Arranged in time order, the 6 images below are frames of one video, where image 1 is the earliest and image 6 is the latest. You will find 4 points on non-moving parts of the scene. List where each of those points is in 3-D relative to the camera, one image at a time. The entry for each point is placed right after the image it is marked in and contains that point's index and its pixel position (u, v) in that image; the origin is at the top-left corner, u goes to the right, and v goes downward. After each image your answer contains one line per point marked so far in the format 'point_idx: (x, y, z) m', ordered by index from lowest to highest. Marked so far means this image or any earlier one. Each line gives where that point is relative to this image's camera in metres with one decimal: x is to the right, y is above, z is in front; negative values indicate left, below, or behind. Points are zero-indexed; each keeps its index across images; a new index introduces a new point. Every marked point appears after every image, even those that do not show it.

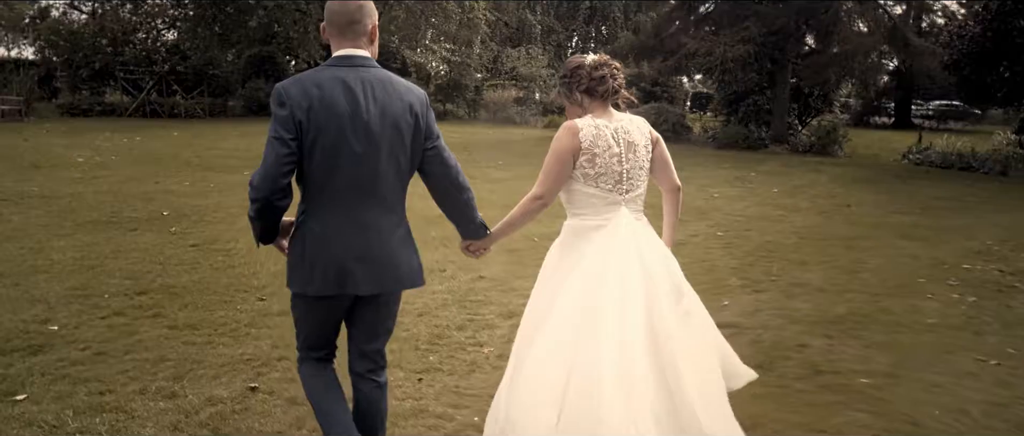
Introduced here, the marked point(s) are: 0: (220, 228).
0: (-3.2, -0.1, +7.7) m
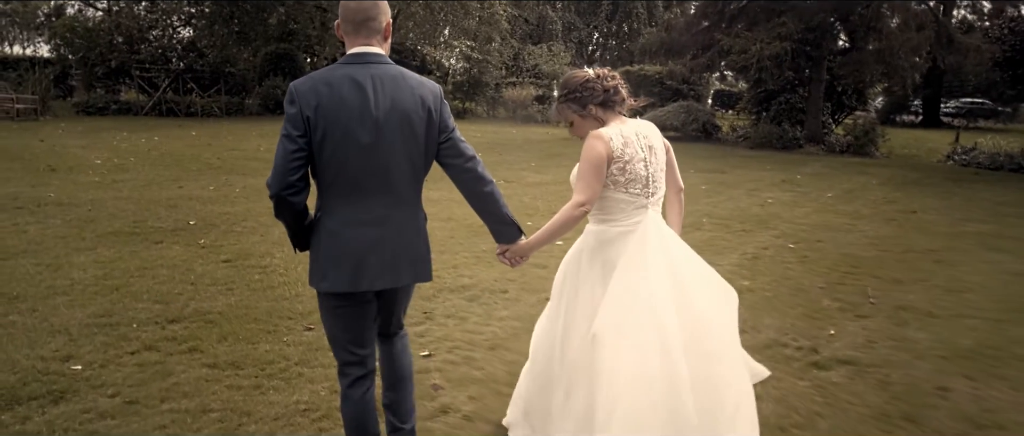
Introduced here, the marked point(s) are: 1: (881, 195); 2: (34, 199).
0: (-2.6, -0.2, +7.0) m
1: (+6.6, +0.4, +12.5) m
2: (-5.9, +0.2, +8.6) m
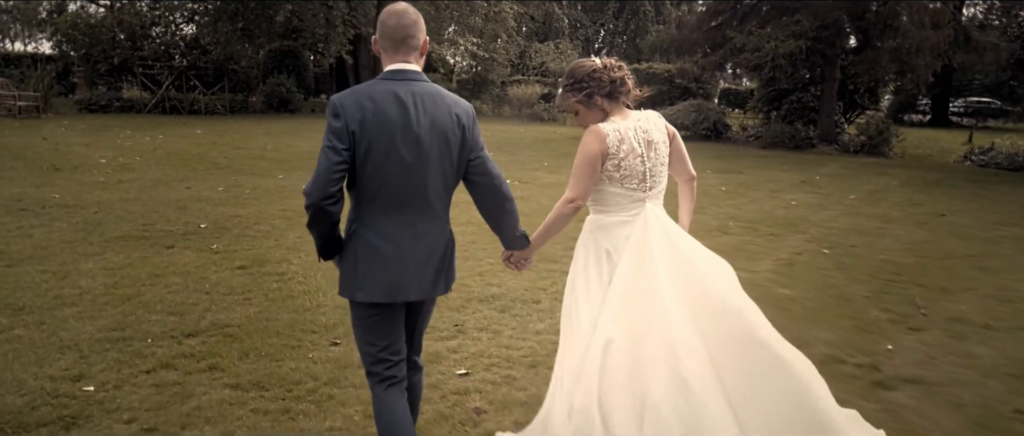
0: (-2.3, -0.3, +6.7) m
1: (+6.9, +0.4, +12.2) m
2: (-5.6, +0.2, +8.3) m
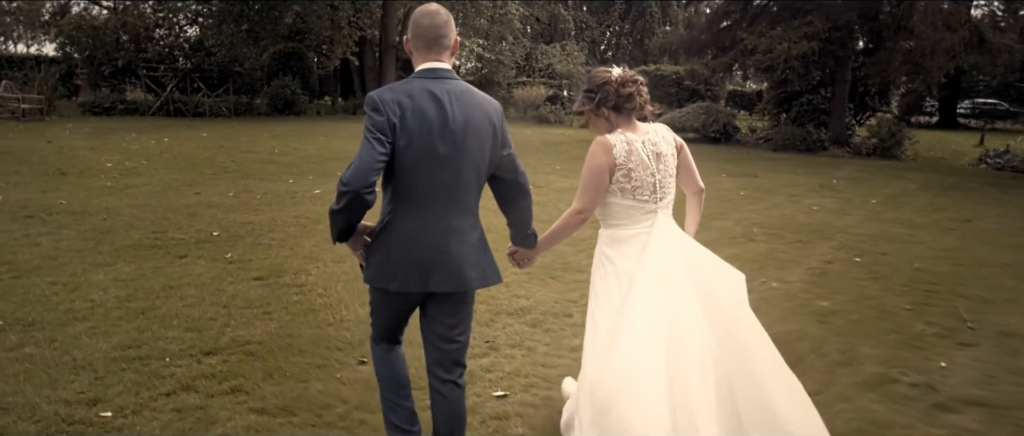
0: (-2.1, -0.3, +6.5) m
1: (+7.1, +0.3, +11.9) m
2: (-5.4, +0.1, +8.1) m
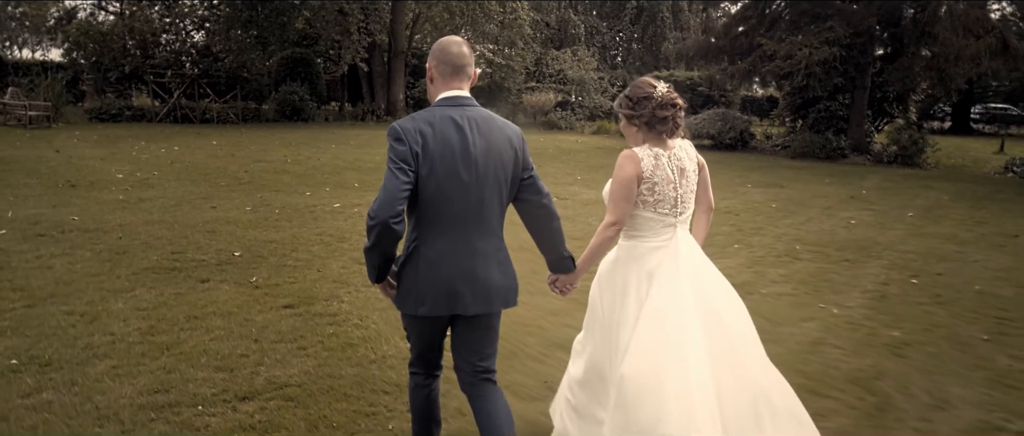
0: (-1.8, -0.5, +6.1) m
1: (+7.5, +0.1, +11.5) m
2: (-5.0, -0.1, +7.7) m
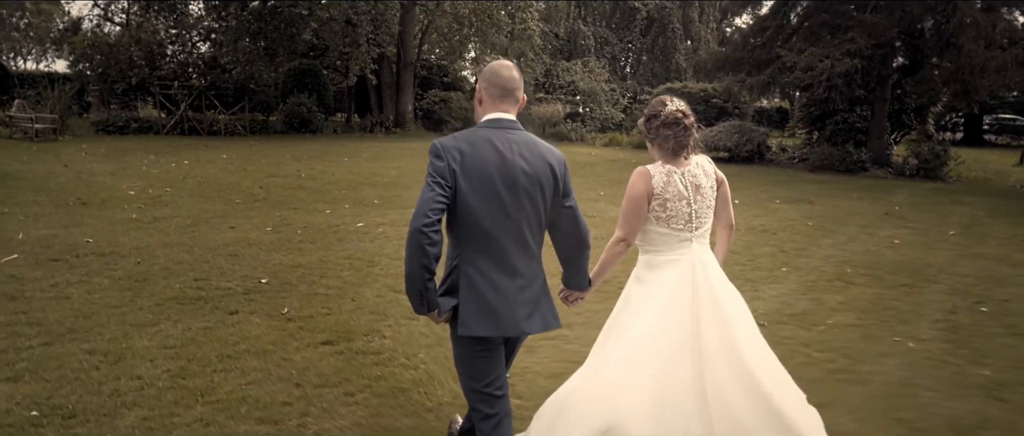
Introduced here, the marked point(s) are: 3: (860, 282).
0: (-1.4, -0.7, +5.7) m
1: (+7.9, -0.2, +11.1) m
2: (-4.6, -0.3, +7.3) m
3: (+3.7, -0.7, +7.4) m
